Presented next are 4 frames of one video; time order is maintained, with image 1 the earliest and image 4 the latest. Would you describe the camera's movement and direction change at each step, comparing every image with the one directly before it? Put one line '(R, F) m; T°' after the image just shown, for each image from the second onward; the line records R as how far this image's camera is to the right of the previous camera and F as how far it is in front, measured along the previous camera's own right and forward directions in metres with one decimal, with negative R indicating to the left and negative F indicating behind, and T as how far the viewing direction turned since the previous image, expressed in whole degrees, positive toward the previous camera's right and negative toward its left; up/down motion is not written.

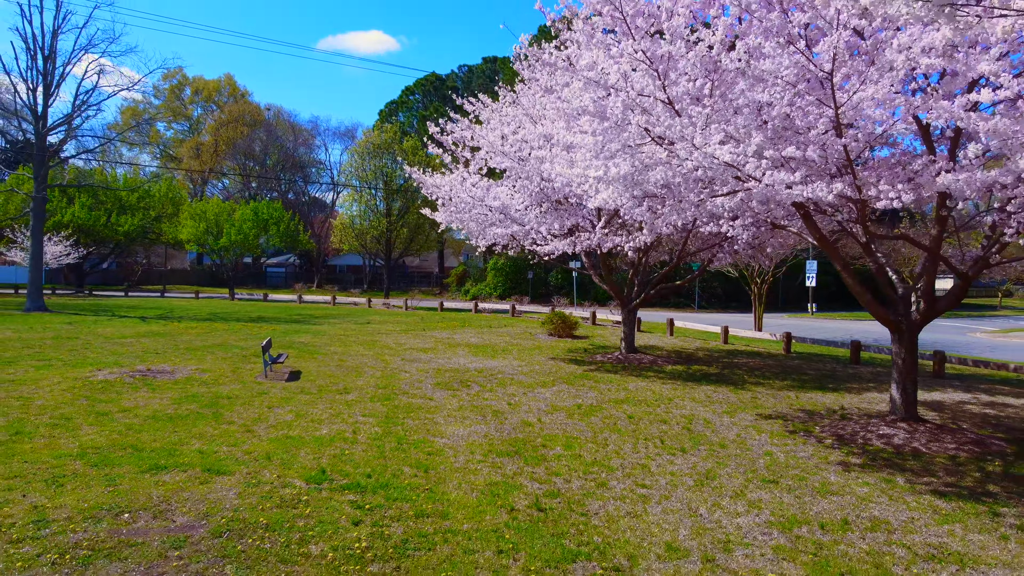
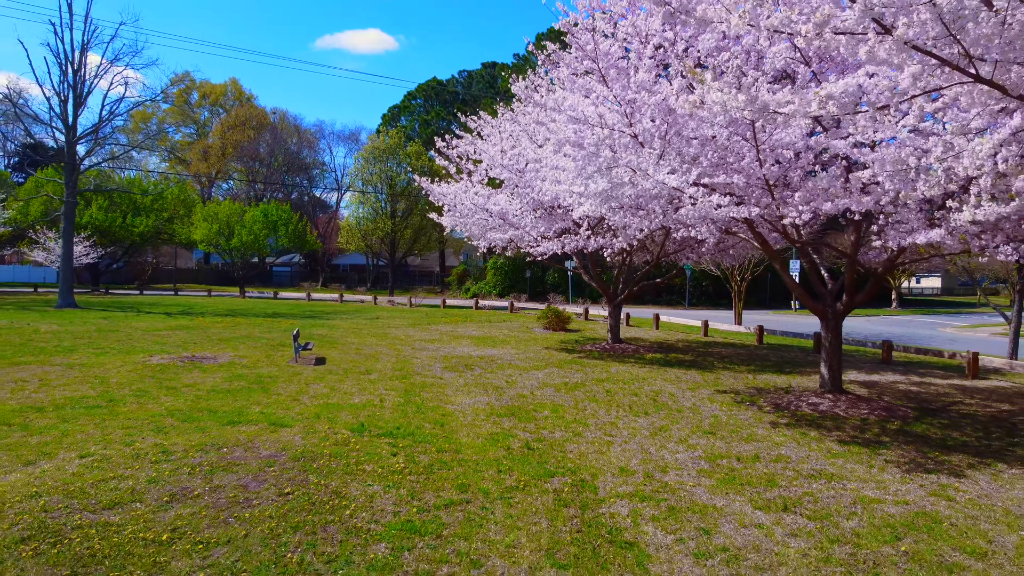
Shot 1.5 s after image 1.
(0.0, -1.8) m; 0°
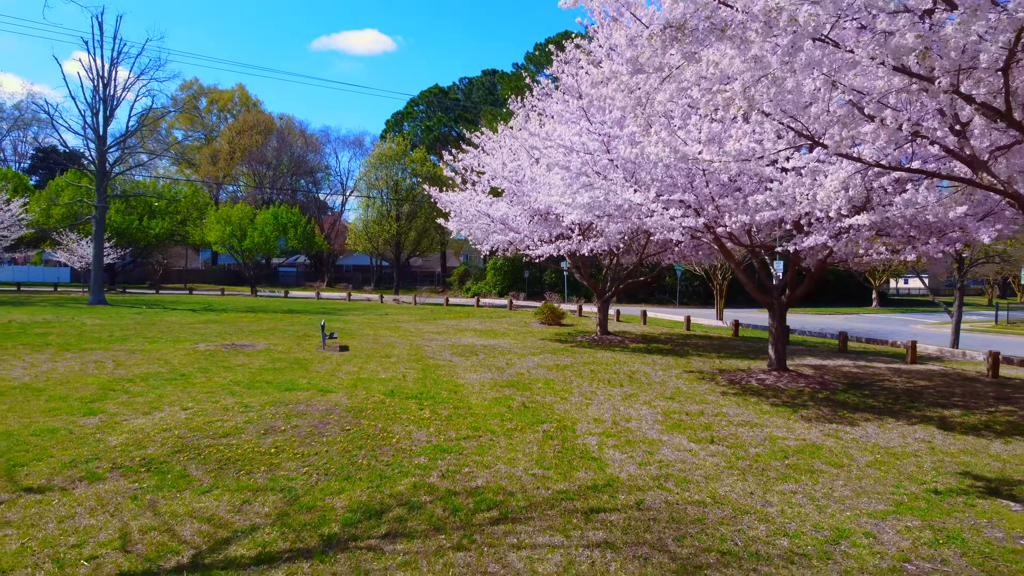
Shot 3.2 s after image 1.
(0.0, -2.1) m; 0°
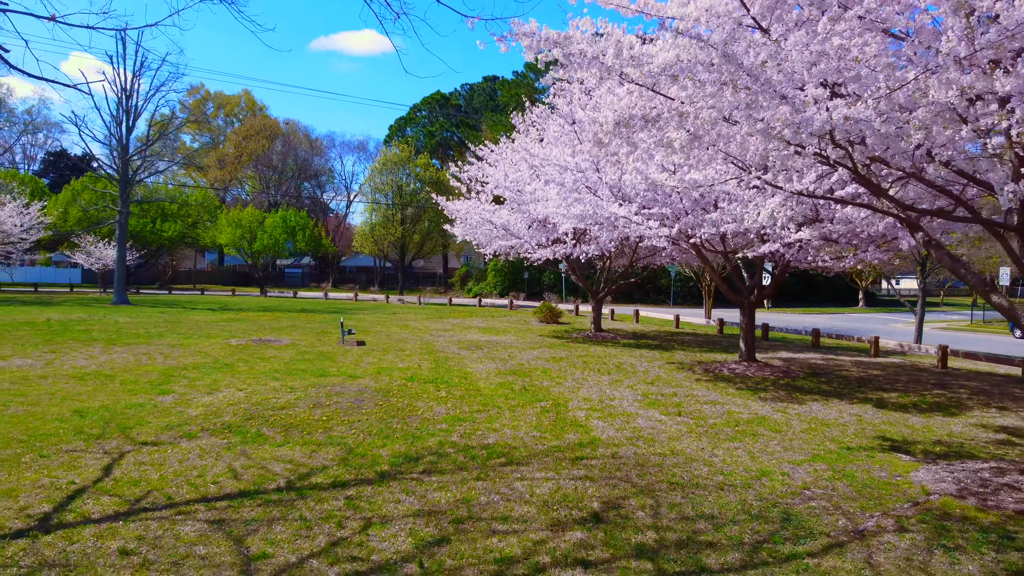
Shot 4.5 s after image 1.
(0.0, -1.7) m; 0°
